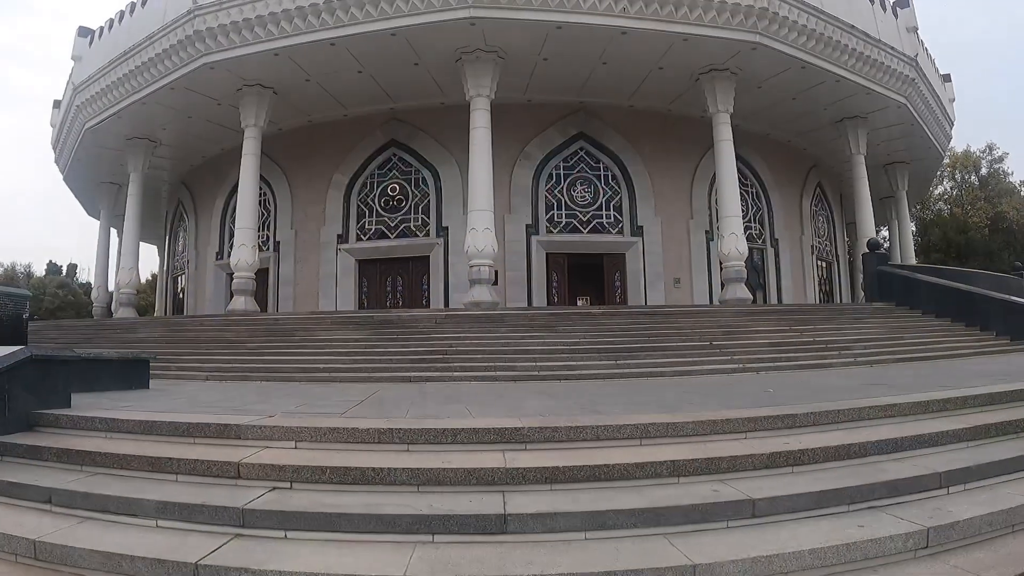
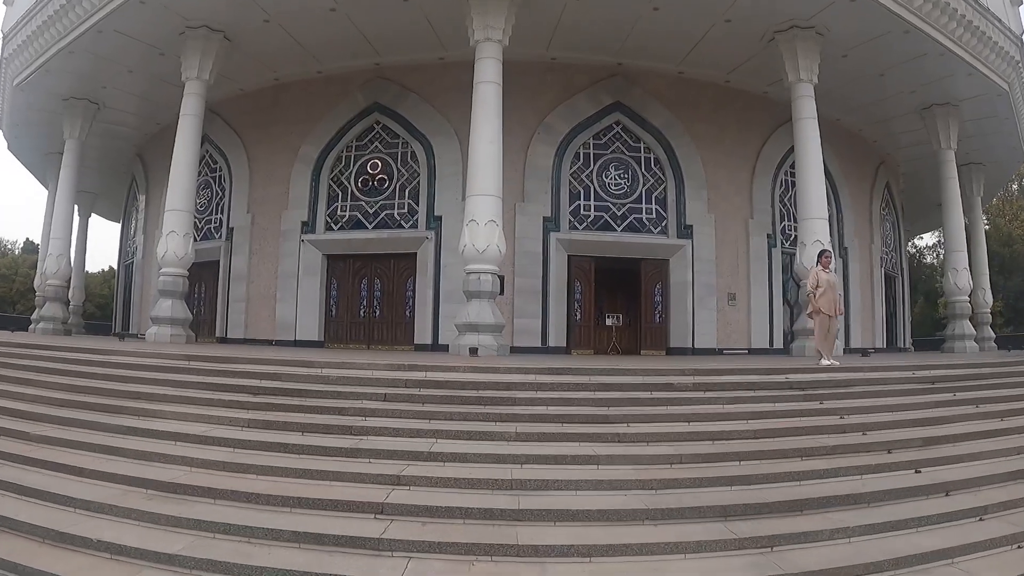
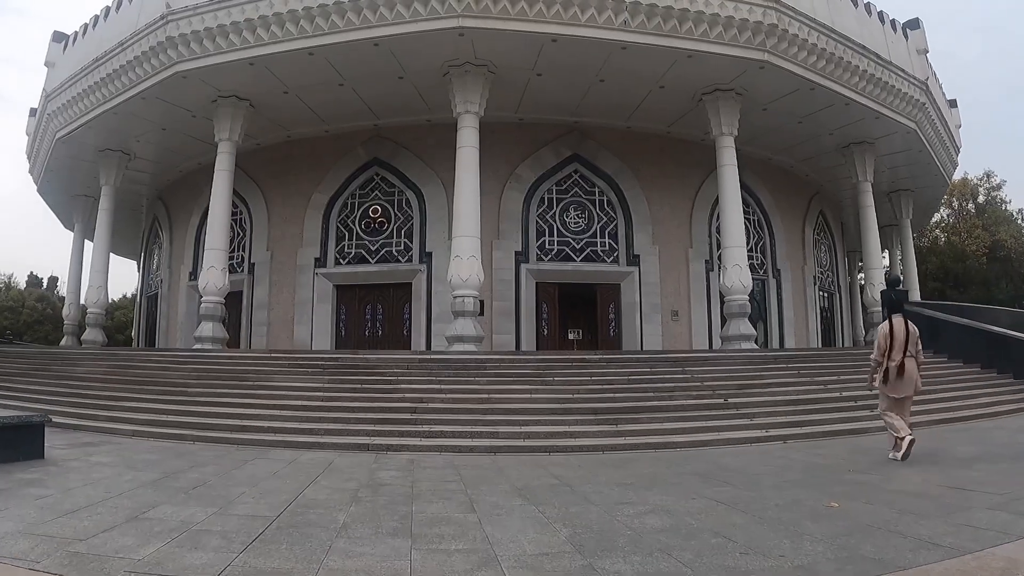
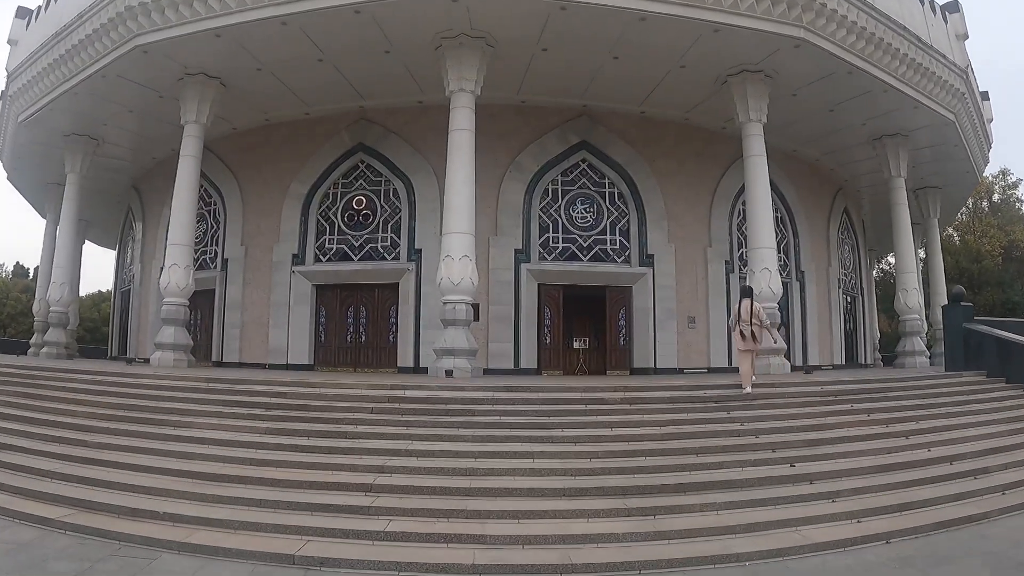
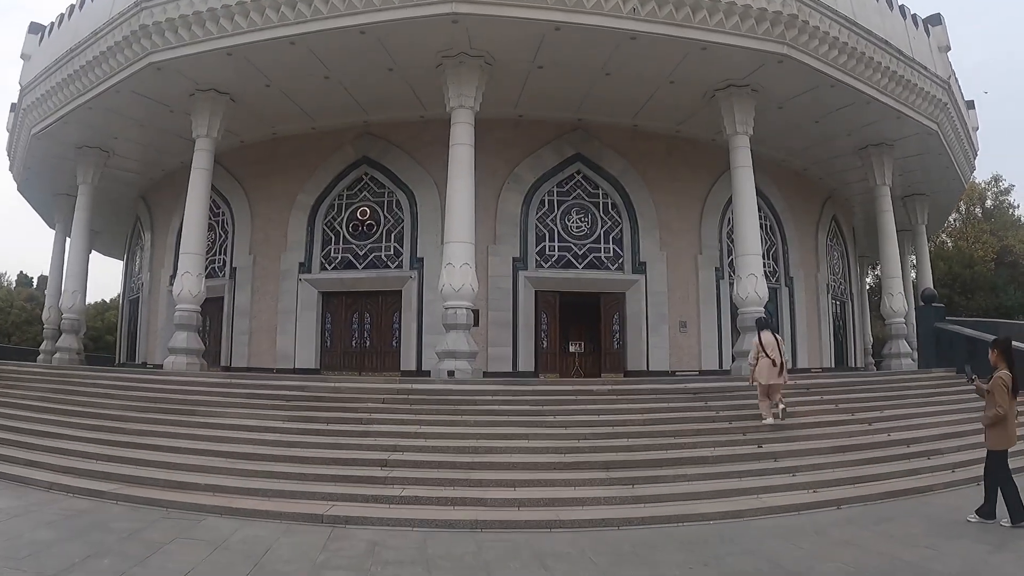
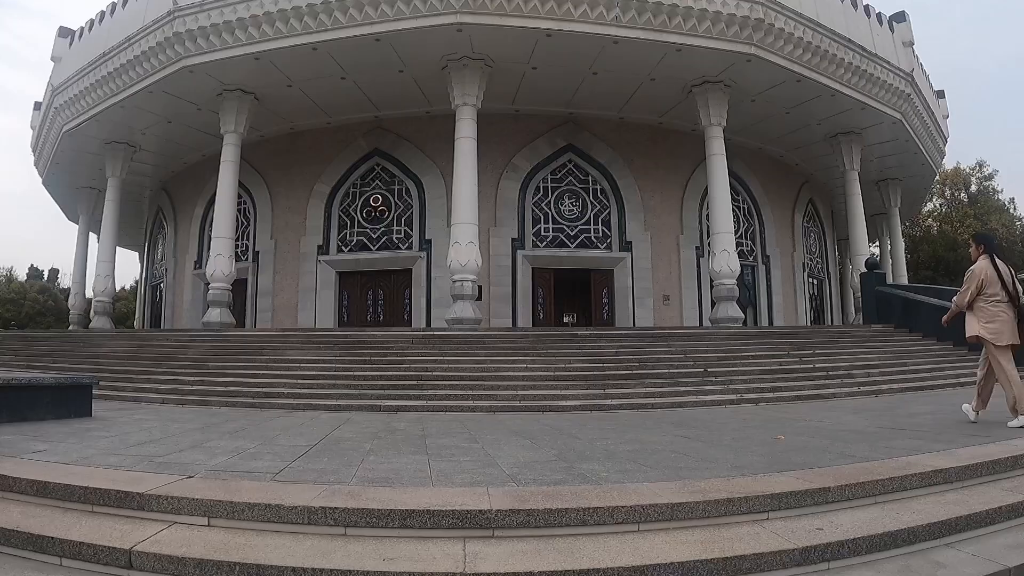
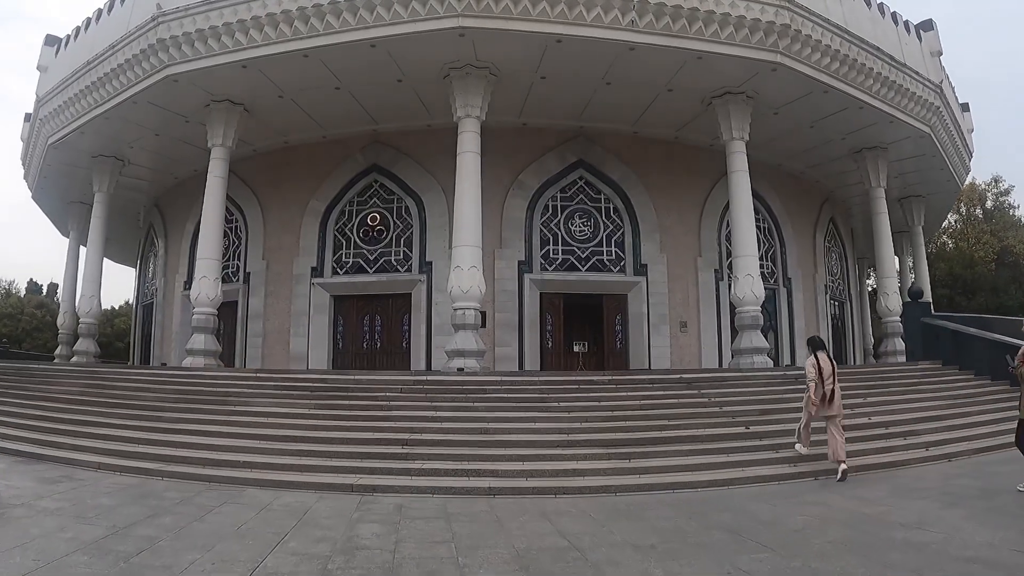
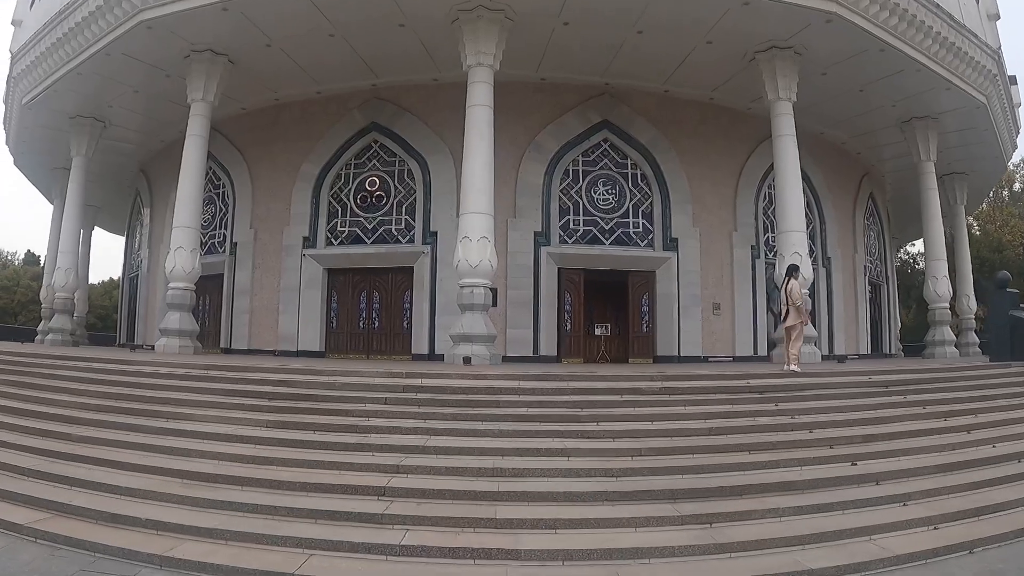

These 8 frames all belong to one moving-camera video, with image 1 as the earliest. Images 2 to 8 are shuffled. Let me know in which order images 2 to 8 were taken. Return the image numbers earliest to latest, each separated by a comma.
6, 3, 7, 5, 4, 8, 2
